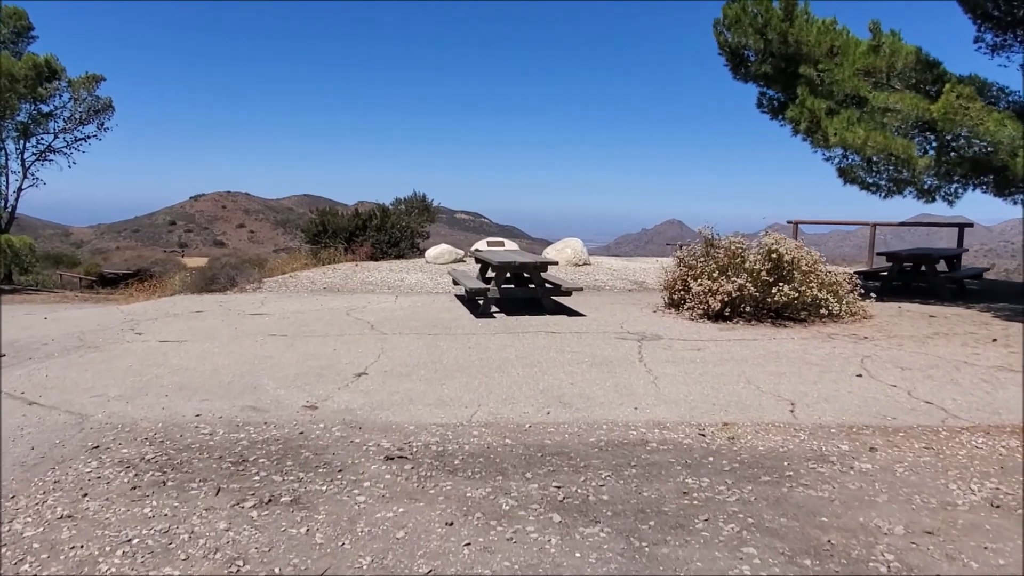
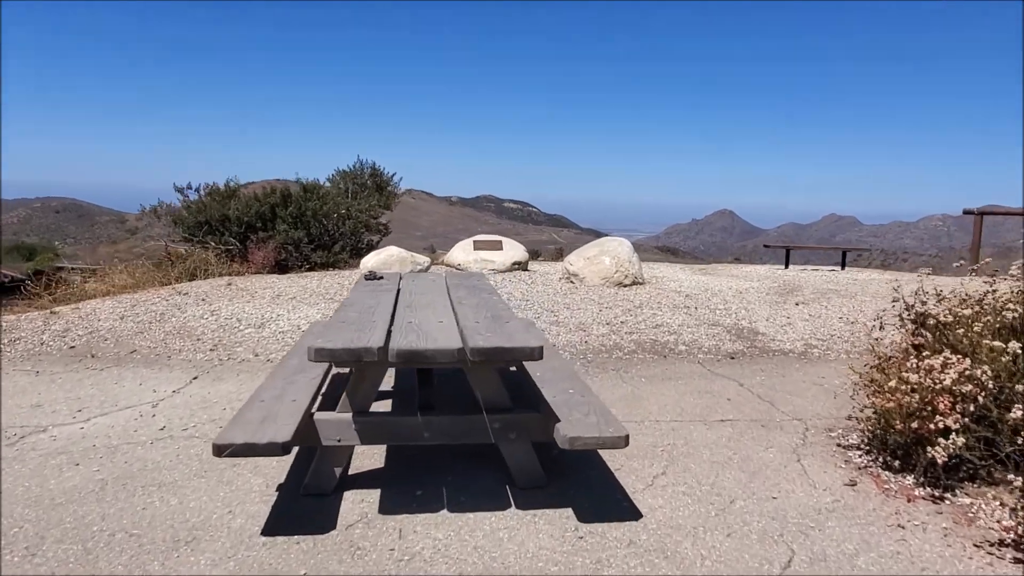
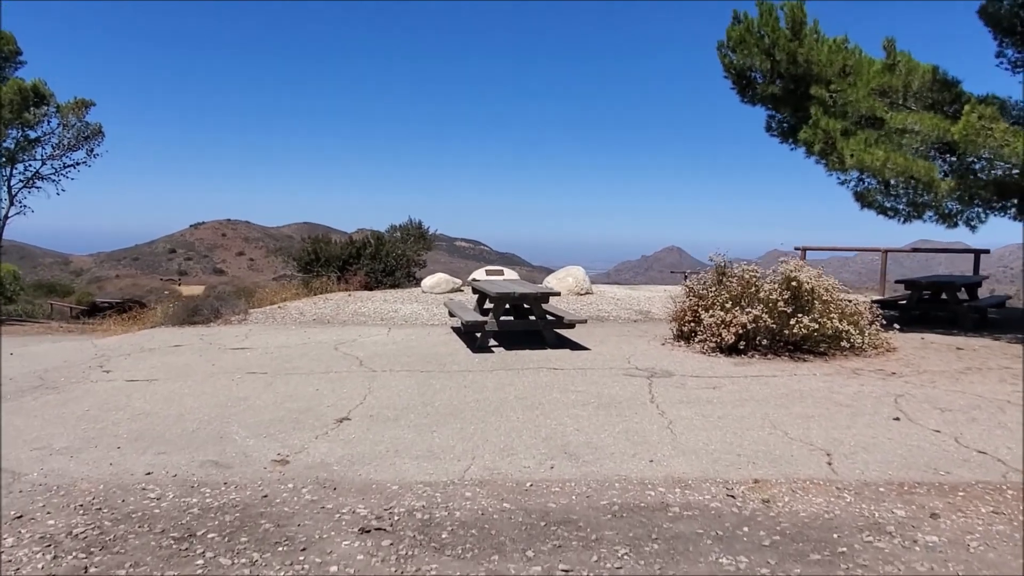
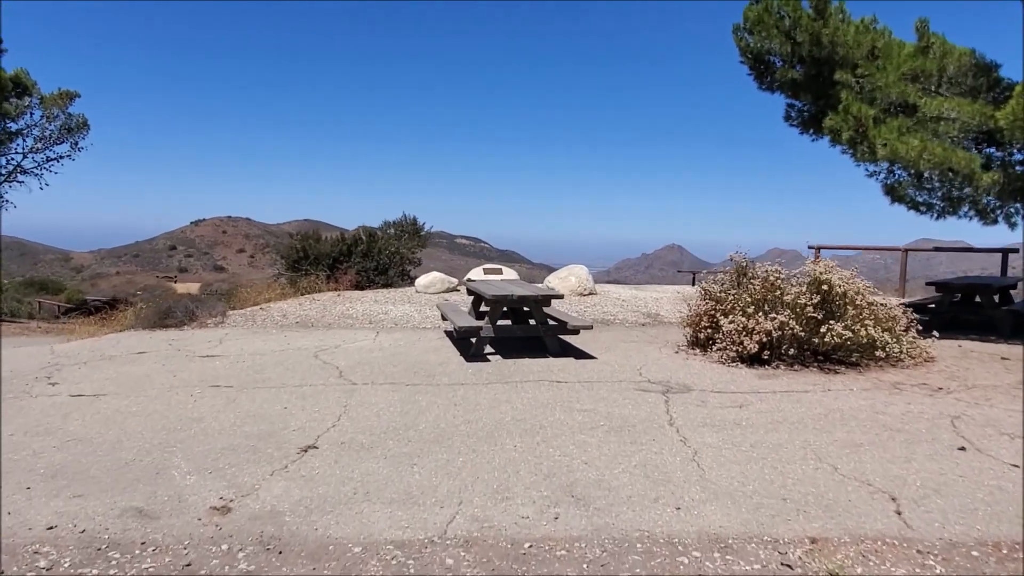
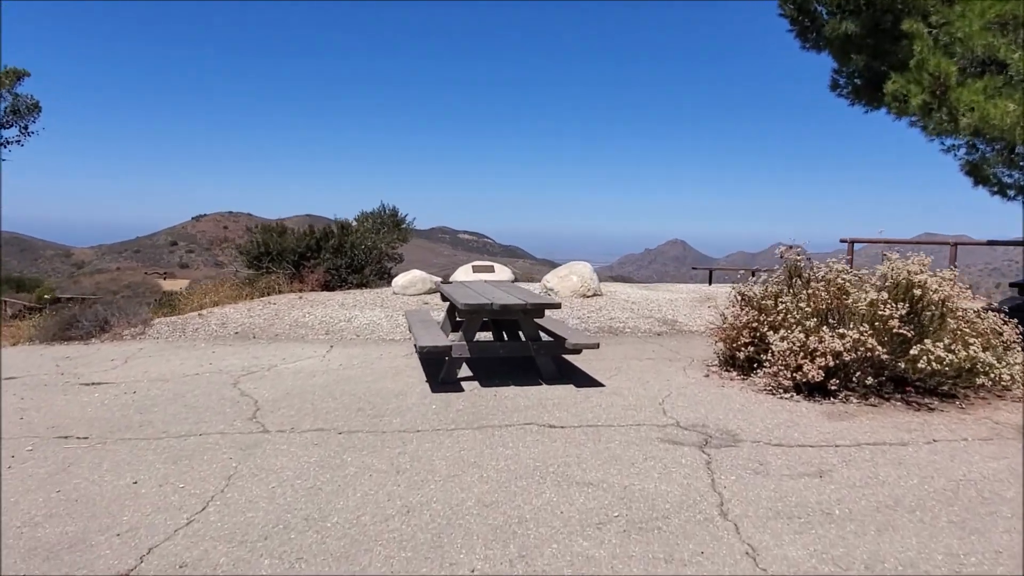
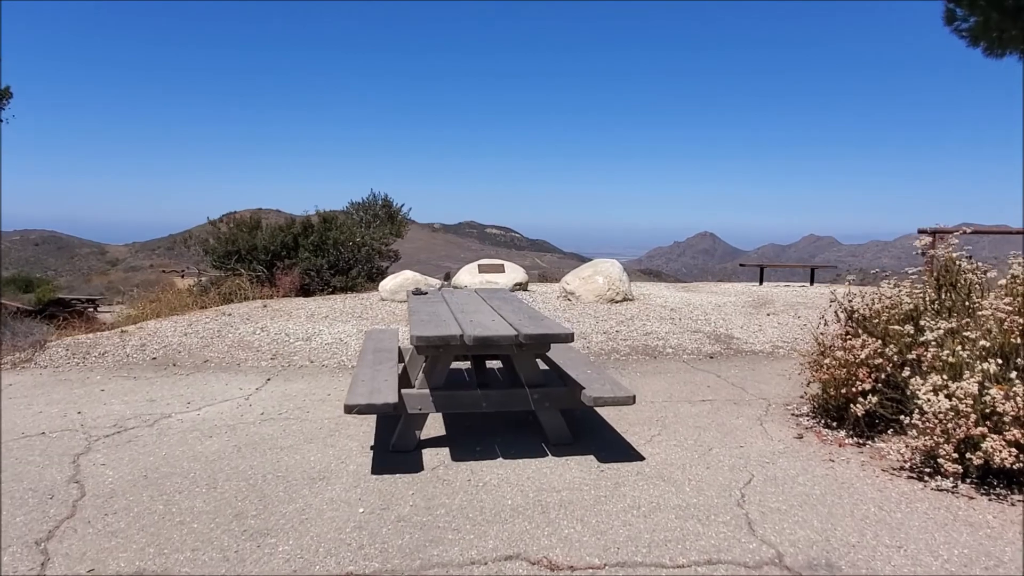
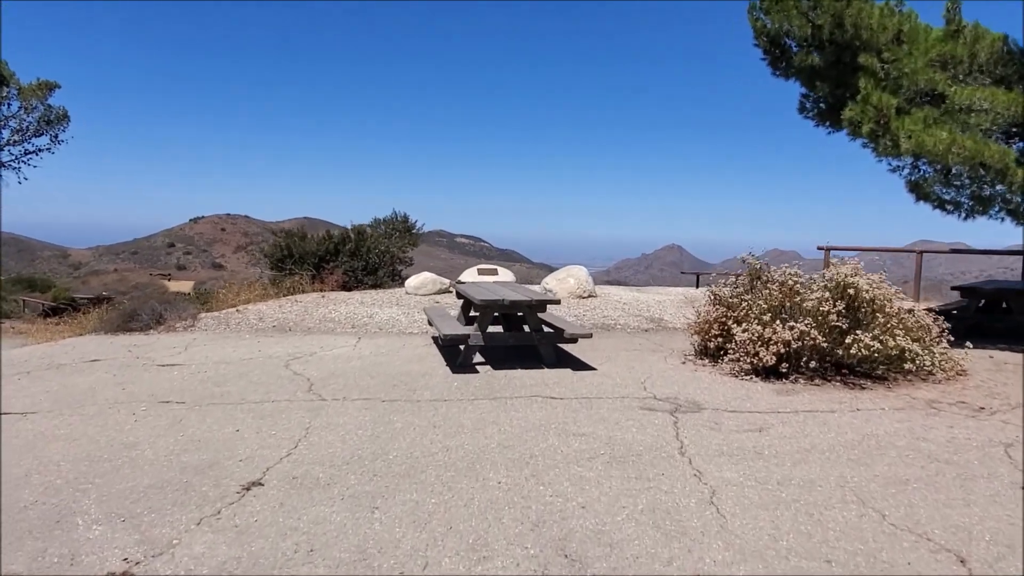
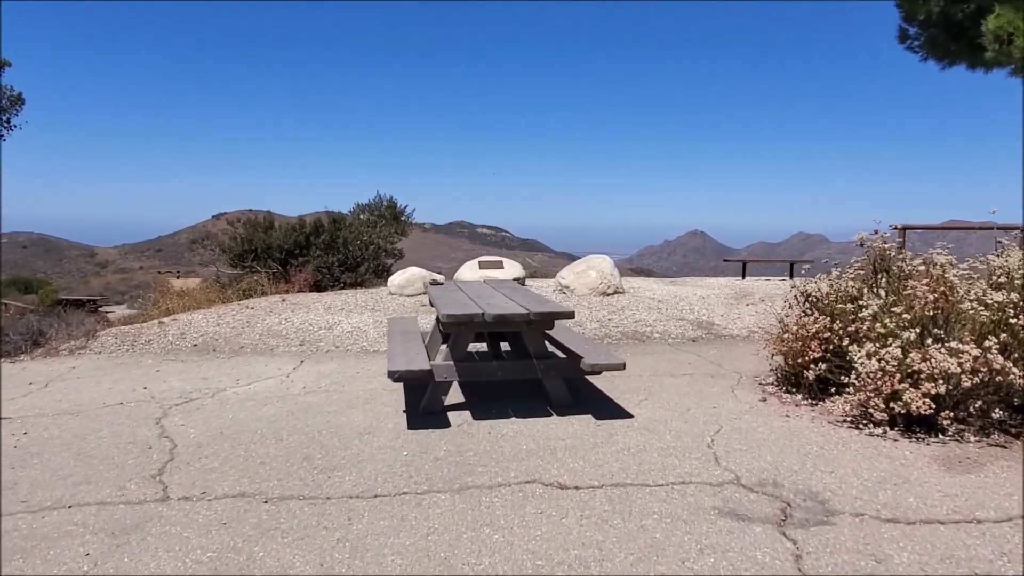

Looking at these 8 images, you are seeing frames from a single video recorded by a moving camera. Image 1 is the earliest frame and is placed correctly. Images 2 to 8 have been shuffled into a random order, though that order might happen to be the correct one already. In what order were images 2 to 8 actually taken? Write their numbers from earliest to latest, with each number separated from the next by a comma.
3, 4, 7, 5, 8, 6, 2
